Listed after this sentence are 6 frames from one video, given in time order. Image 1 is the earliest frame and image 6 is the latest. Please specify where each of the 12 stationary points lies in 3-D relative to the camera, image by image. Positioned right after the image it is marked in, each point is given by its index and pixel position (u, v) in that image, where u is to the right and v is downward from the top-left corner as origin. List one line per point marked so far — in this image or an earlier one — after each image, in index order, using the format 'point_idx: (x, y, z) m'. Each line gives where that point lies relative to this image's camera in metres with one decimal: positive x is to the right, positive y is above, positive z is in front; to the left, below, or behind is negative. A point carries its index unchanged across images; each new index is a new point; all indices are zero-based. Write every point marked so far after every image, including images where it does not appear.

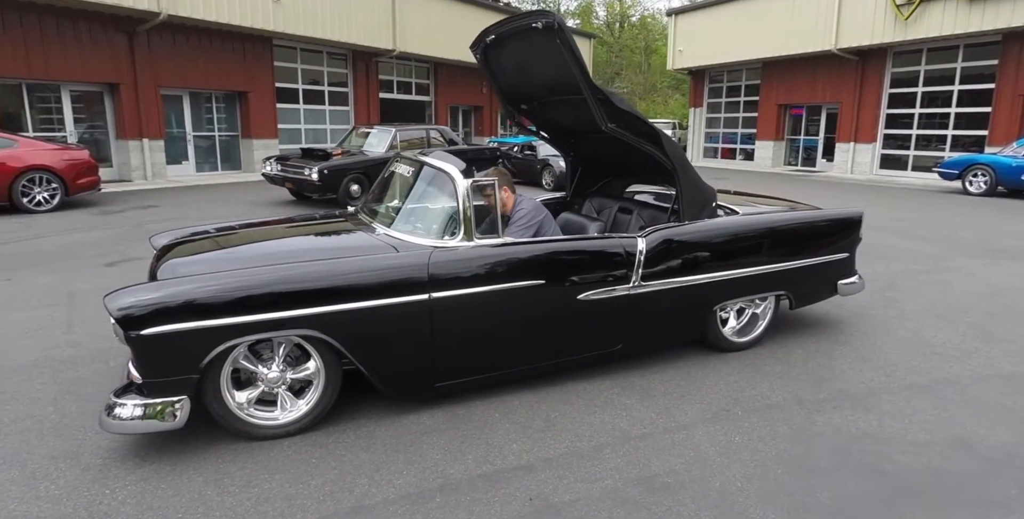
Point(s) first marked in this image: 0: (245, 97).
0: (-7.9, +4.9, +17.5) m
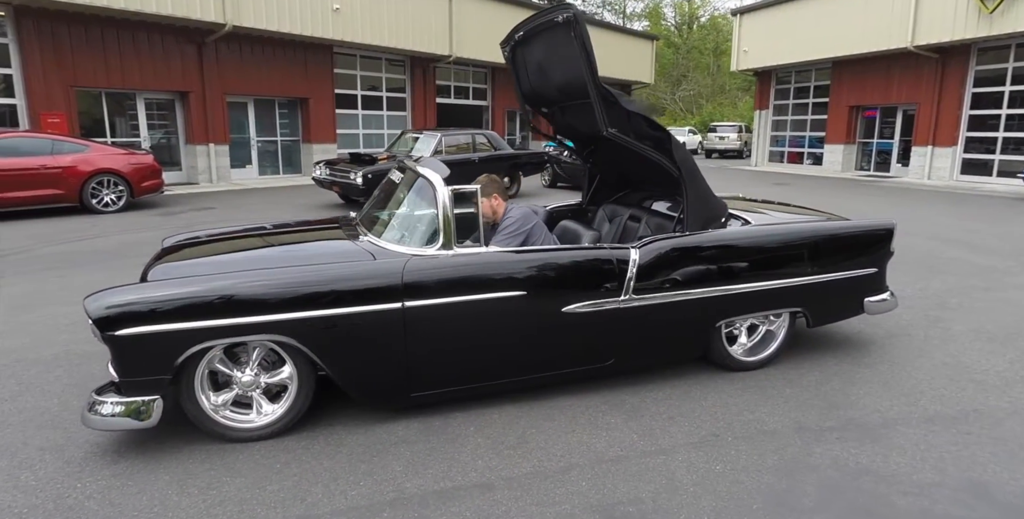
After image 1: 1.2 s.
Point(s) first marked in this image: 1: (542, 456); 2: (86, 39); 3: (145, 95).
0: (-6.4, +4.9, +18.2) m
1: (+0.1, -0.9, +2.7) m
2: (-10.0, +5.2, +13.6) m
3: (-9.6, +4.3, +15.2) m
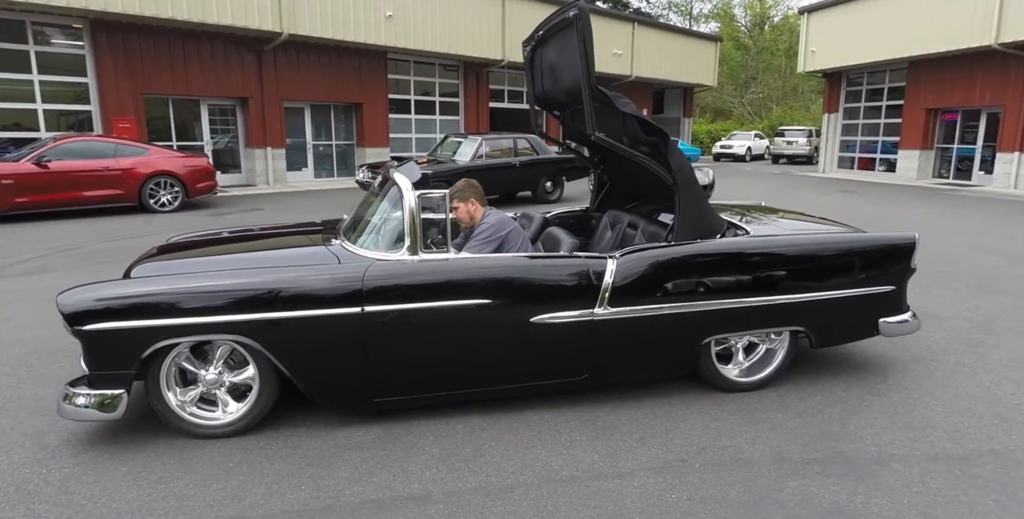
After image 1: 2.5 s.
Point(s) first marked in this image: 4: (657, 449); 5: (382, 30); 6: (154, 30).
0: (-4.9, +4.9, +18.7) m
1: (-0.1, -0.9, +2.6) m
2: (-8.9, +5.3, +14.5) m
3: (-8.4, +4.4, +16.0) m
4: (+0.7, -0.9, +2.8) m
5: (-3.9, +6.9, +17.5) m
6: (-8.9, +5.8, +14.4) m
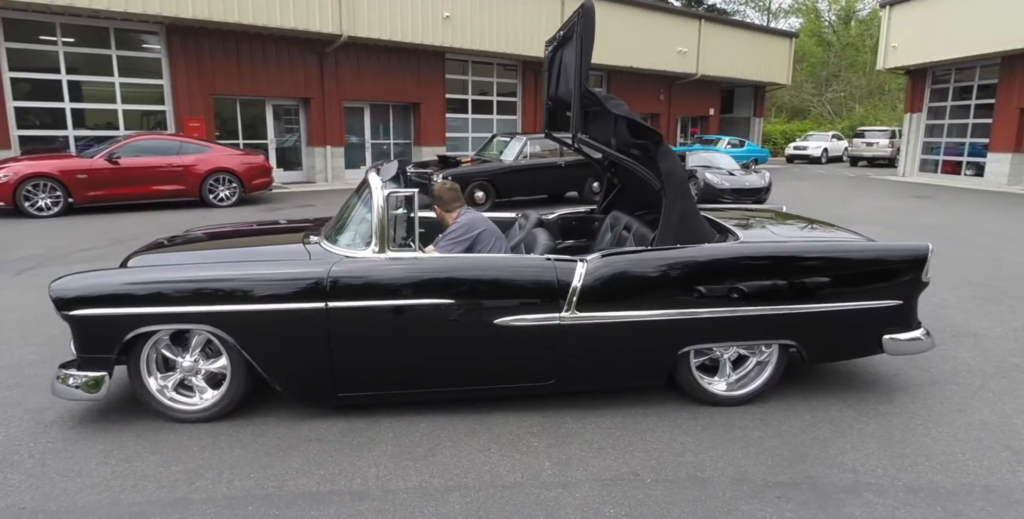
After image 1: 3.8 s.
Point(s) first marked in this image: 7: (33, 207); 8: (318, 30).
0: (-3.1, +5.0, +19.1) m
1: (-0.3, -0.9, +2.6) m
2: (-7.6, +5.6, +15.4) m
3: (-6.9, +4.6, +16.8) m
4: (+0.5, -0.9, +2.7) m
5: (-2.3, +7.0, +17.8) m
6: (-7.6, +6.0, +15.3) m
7: (-8.2, +0.9, +9.8) m
8: (-5.2, +6.2, +15.6) m
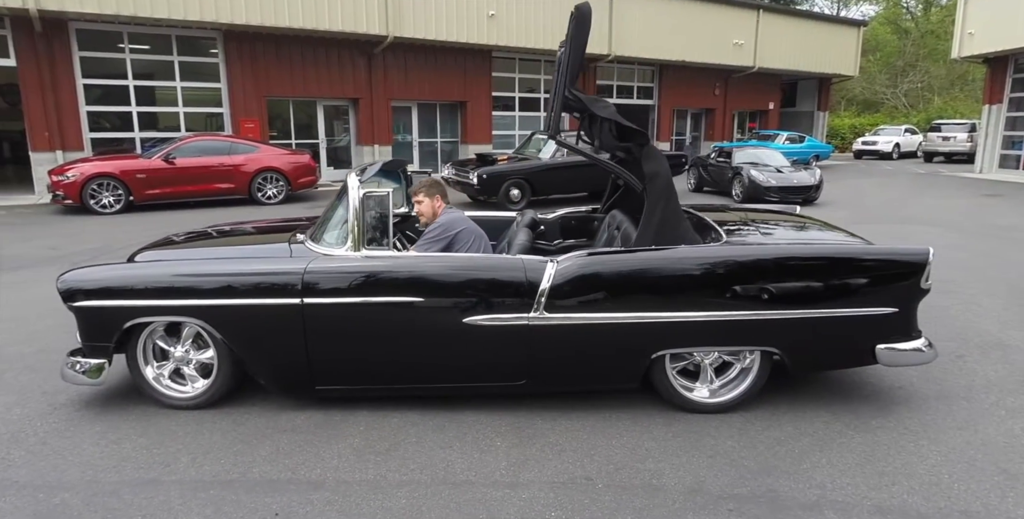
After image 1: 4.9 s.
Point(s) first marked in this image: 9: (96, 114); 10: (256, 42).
0: (-1.7, +5.1, +19.4) m
1: (-0.5, -0.9, +2.6) m
2: (-6.5, +5.7, +16.1) m
3: (-5.6, +4.7, +17.5) m
4: (+0.3, -0.9, +2.6) m
5: (-0.9, +7.1, +17.9) m
6: (-6.4, +6.1, +16.0) m
7: (-7.6, +1.0, +10.6) m
8: (-4.0, +6.3, +16.1) m
9: (-10.5, +3.7, +14.6) m
10: (-6.9, +5.9, +15.7) m
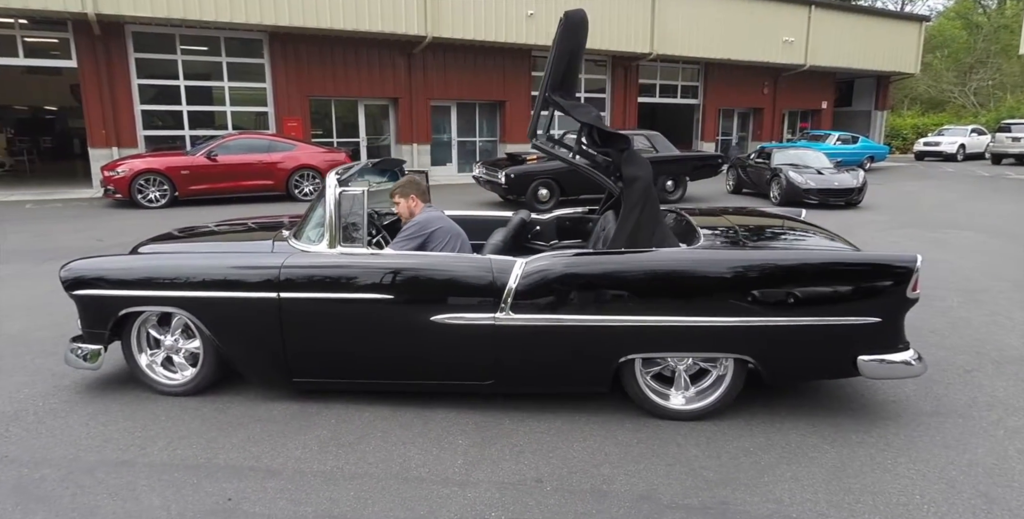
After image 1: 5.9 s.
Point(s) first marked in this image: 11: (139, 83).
0: (-0.4, +5.2, +19.4) m
1: (-0.7, -0.9, +2.7) m
2: (-5.5, +5.9, +16.5) m
3: (-4.5, +4.9, +17.9) m
4: (+0.1, -0.9, +2.6) m
5: (+0.3, +7.1, +17.9) m
6: (-5.4, +6.3, +16.4) m
7: (-7.1, +1.2, +11.2) m
8: (-3.0, +6.4, +16.3) m
9: (-9.6, +3.9, +15.4) m
10: (-5.9, +6.1, +16.3) m
11: (-9.7, +4.6, +15.1) m
